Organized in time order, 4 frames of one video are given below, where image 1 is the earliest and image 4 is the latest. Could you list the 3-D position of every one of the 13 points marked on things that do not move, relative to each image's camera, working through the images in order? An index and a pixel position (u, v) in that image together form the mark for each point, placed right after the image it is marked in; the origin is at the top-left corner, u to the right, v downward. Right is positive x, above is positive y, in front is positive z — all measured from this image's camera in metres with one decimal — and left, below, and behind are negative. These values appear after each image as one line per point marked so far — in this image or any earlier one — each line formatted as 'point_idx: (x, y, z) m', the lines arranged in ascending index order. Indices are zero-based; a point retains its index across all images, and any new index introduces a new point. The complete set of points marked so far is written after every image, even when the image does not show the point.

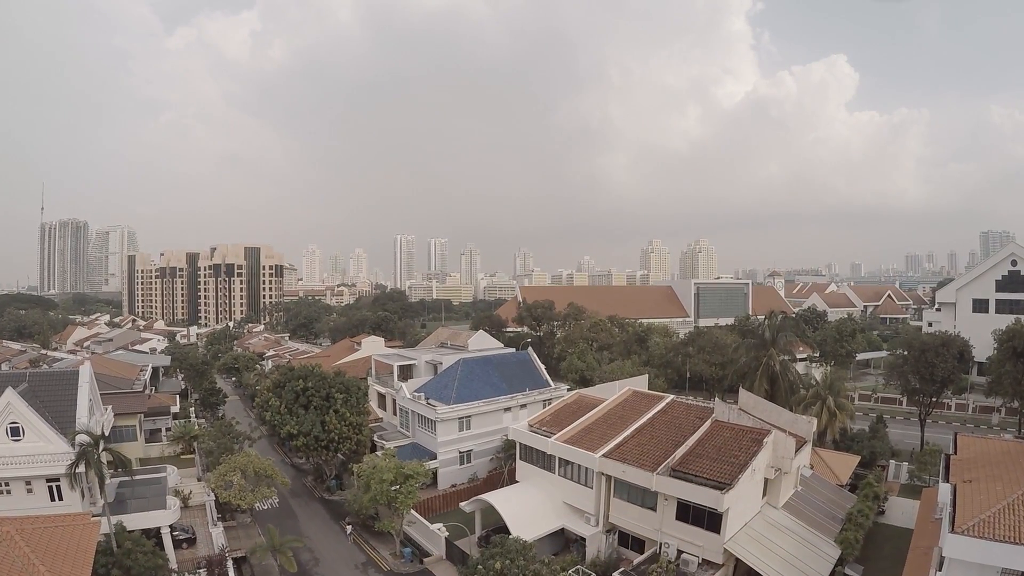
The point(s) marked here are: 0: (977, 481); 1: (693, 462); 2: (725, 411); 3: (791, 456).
0: (+10.8, -4.5, +12.3) m
1: (+4.6, -4.5, +13.6) m
2: (+6.1, -3.5, +15.0) m
3: (+7.2, -4.3, +13.6) m
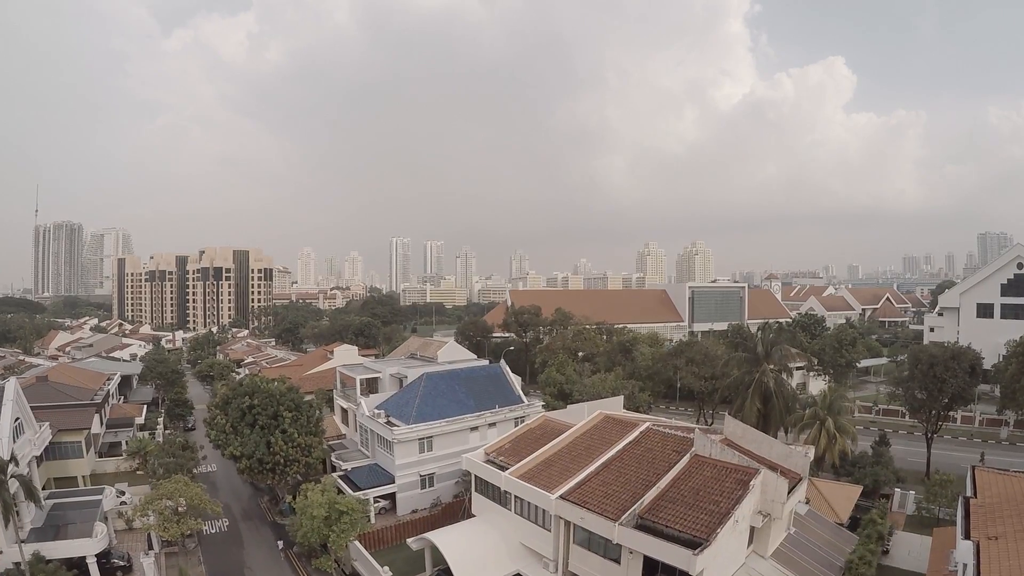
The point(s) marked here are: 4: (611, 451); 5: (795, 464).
0: (+9.5, -4.8, +10.2) m
1: (+3.3, -4.8, +11.5) m
2: (+4.7, -3.8, +12.8) m
3: (+5.8, -4.6, +11.4) m
4: (+2.6, -4.3, +13.9) m
5: (+7.1, -4.4, +13.2) m
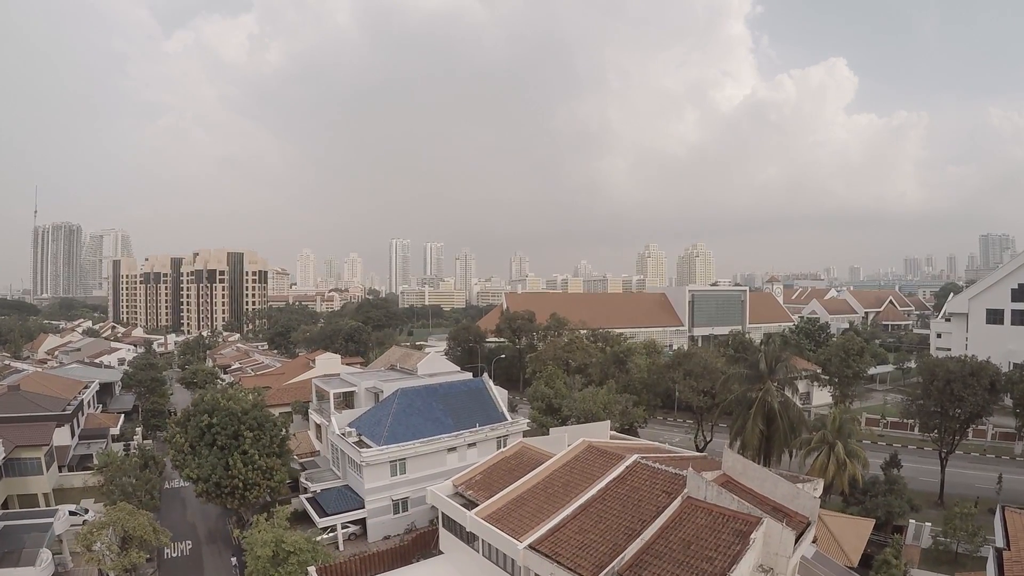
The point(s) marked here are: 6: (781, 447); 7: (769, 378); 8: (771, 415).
0: (+8.7, -5.1, +8.4) m
1: (+2.5, -5.2, +9.7) m
2: (+4.0, -4.1, +11.1) m
3: (+5.1, -4.9, +9.7) m
4: (+1.8, -4.7, +12.2) m
5: (+6.3, -4.8, +11.5) m
6: (+9.7, -5.7, +19.0) m
7: (+9.5, -3.3, +19.5) m
8: (+9.3, -4.6, +19.0) m
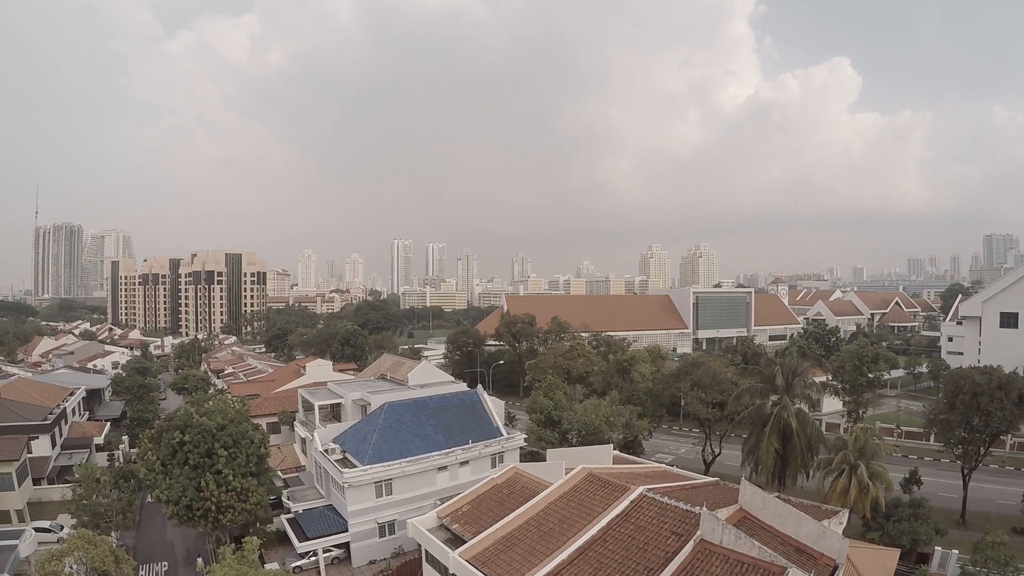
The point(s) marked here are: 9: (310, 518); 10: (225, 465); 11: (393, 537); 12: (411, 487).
0: (+8.5, -5.4, +7.0) m
1: (+2.3, -5.4, +8.3) m
2: (+3.7, -4.4, +9.7) m
3: (+4.8, -5.2, +8.3) m
4: (+1.6, -4.9, +10.7) m
5: (+6.1, -5.0, +10.0) m
6: (+9.5, -6.0, +17.5) m
7: (+9.3, -3.5, +18.0) m
8: (+9.1, -4.8, +17.5) m
9: (-7.3, -8.4, +19.0) m
10: (-10.2, -6.3, +18.7) m
11: (-4.3, -9.0, +18.9) m
12: (-3.7, -7.2, +19.1) m
